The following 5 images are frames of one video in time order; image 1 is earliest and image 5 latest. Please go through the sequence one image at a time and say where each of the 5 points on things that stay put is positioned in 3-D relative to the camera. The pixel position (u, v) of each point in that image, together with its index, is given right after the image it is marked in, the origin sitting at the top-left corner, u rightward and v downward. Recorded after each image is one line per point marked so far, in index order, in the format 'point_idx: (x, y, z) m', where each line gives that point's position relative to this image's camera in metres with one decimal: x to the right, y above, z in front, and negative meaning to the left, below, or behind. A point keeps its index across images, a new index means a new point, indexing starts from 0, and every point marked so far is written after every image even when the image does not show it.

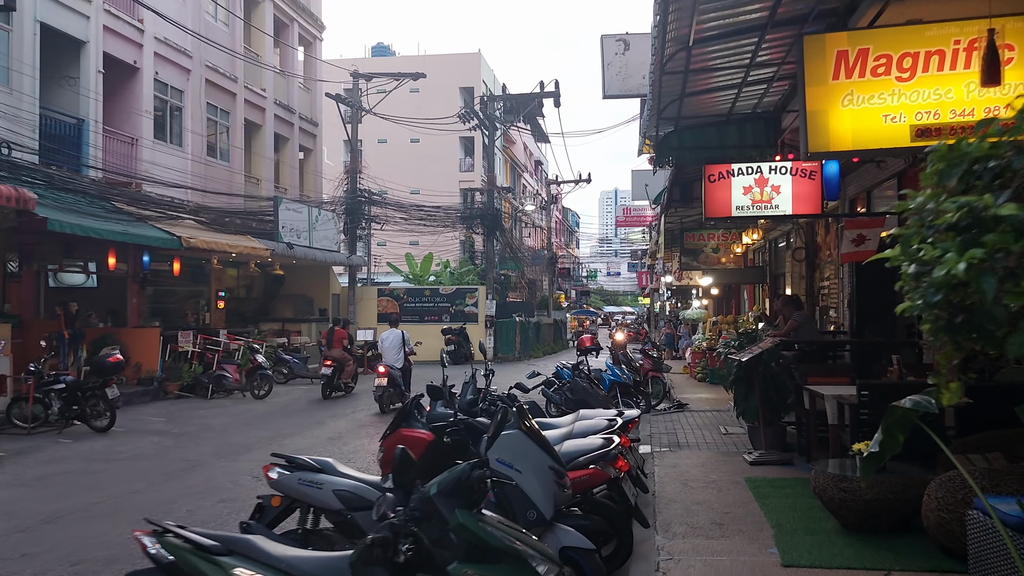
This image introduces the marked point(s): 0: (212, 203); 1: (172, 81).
0: (-6.7, +1.9, +19.1) m
1: (-7.0, +4.2, +17.6) m
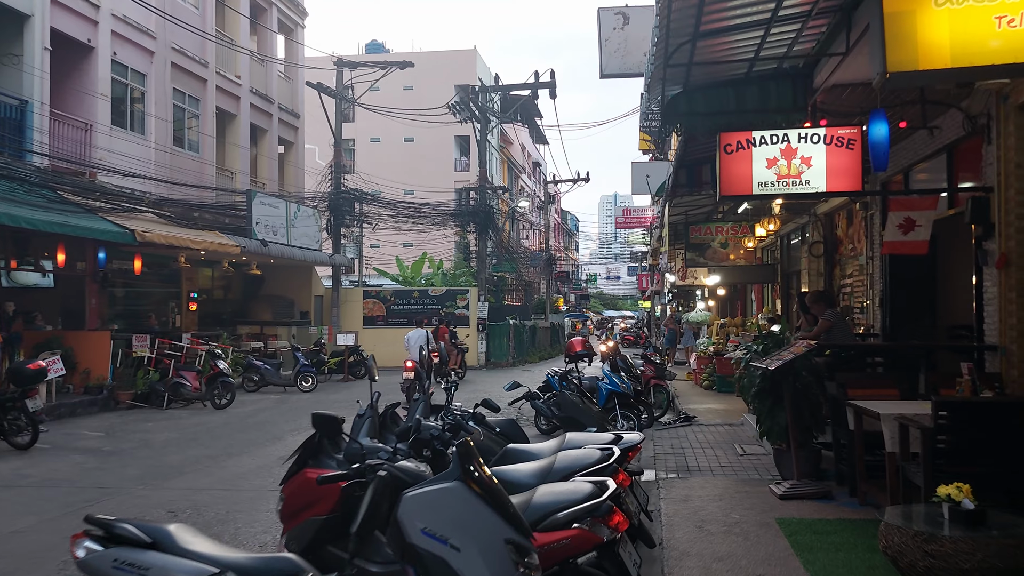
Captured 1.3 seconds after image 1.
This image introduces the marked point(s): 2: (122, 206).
0: (-6.9, +1.9, +17.8) m
1: (-7.2, +4.2, +16.2) m
2: (-6.7, +1.4, +14.8) m
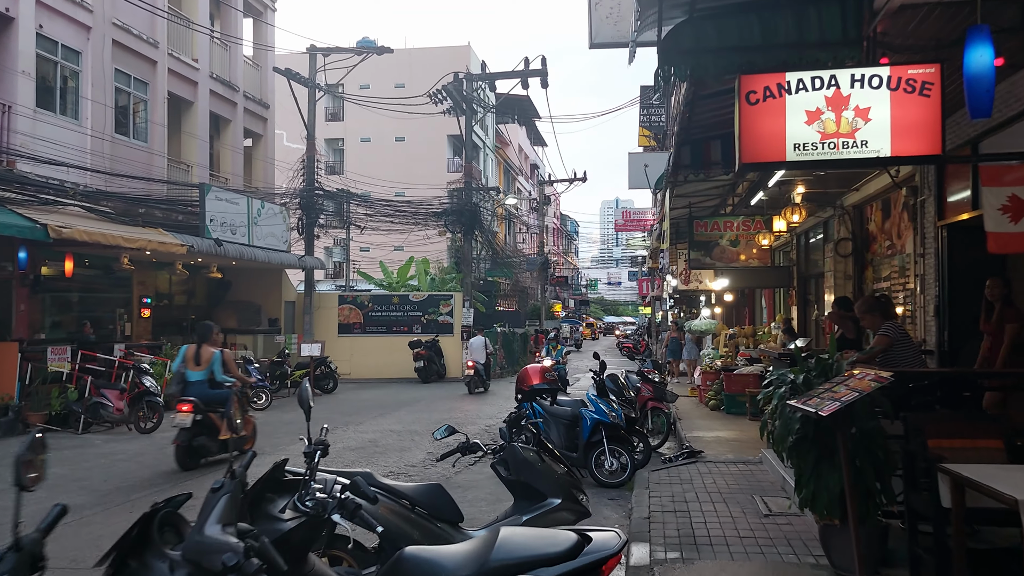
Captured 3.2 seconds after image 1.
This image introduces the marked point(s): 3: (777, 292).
0: (-7.2, +1.9, +15.9) m
1: (-7.5, +4.2, +14.3) m
2: (-7.0, +1.4, +12.9) m
3: (+4.8, -0.1, +15.6) m
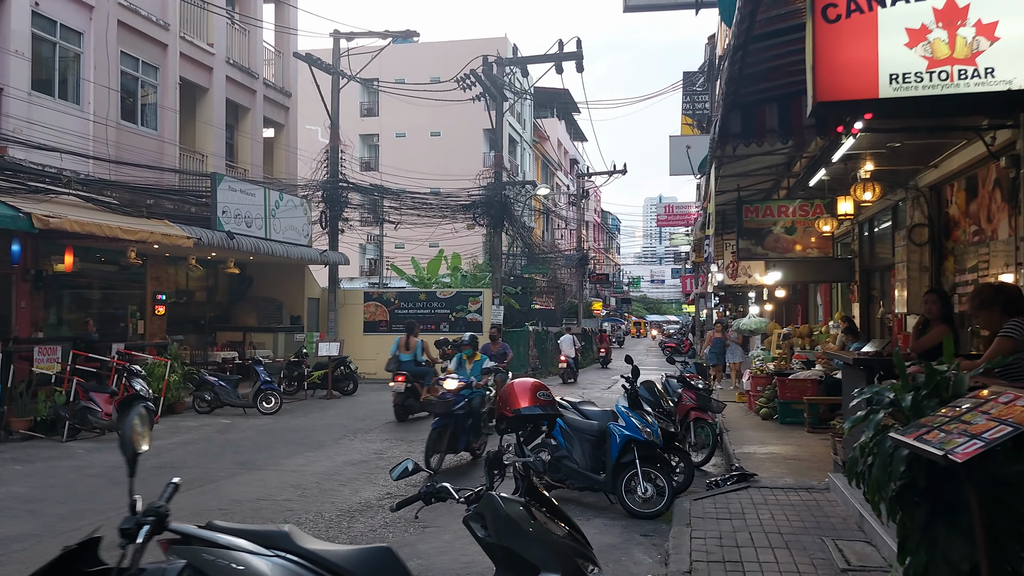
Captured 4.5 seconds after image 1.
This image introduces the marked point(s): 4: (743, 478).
0: (-6.7, +1.9, +15.0) m
1: (-7.1, +4.2, +13.5) m
2: (-6.6, +1.4, +12.0) m
3: (+5.3, 0.0, +14.1) m
4: (+1.9, -1.6, +7.1) m
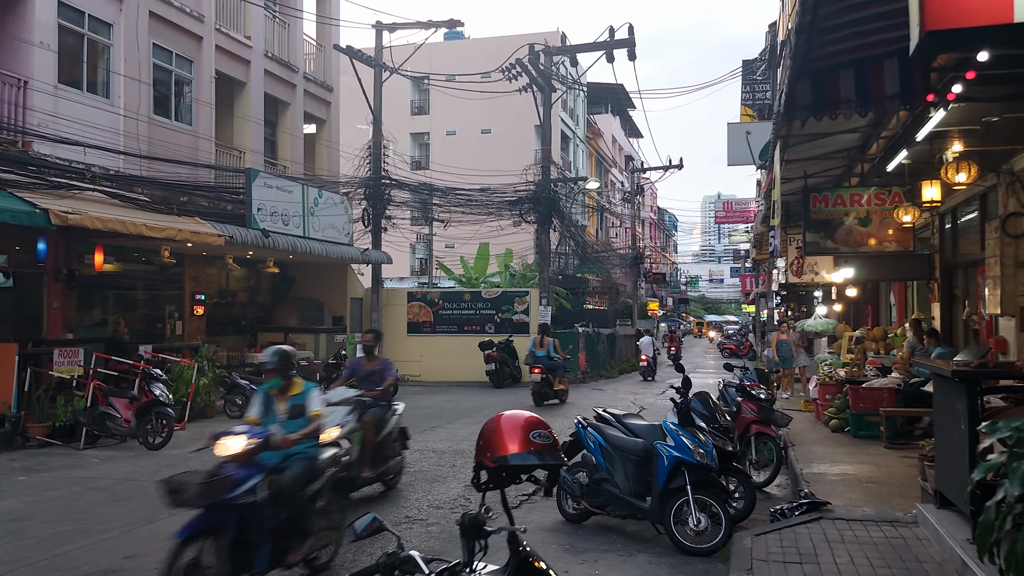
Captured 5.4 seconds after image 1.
0: (-6.0, +1.9, +14.5) m
1: (-6.4, +4.2, +13.0) m
2: (-6.1, +1.4, +11.5) m
3: (+6.0, 0.0, +12.9) m
4: (+2.1, -1.6, +6.1) m
